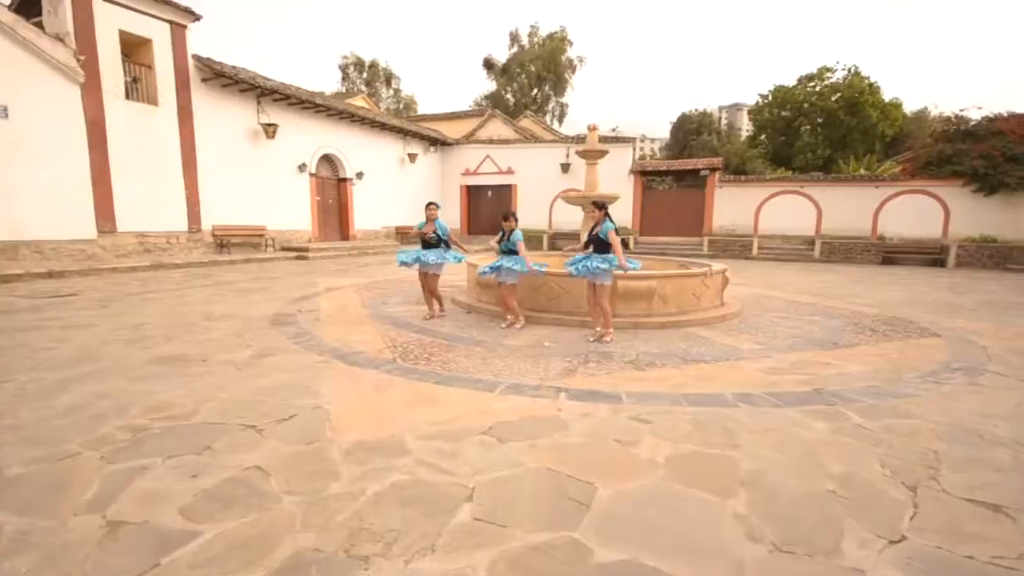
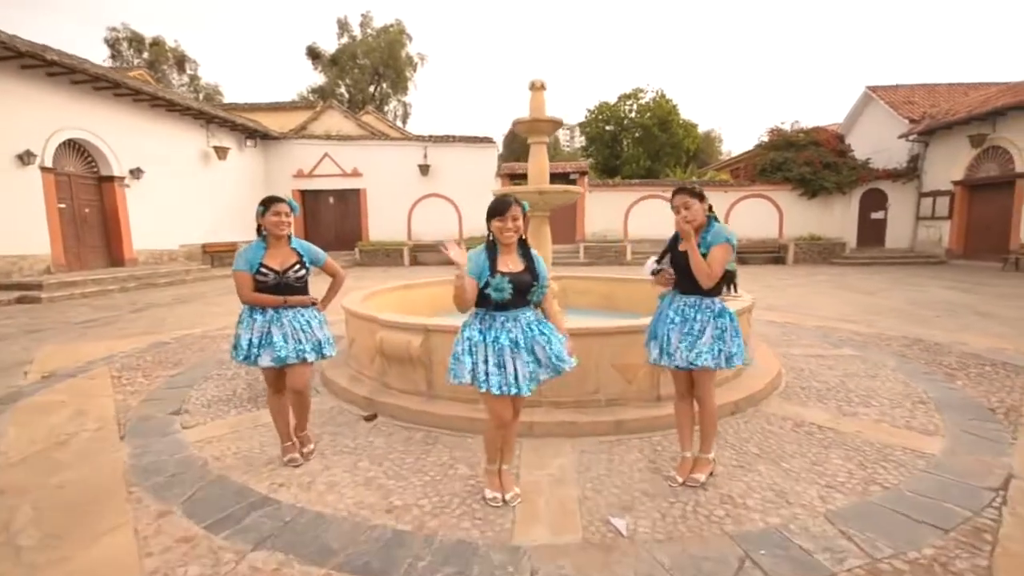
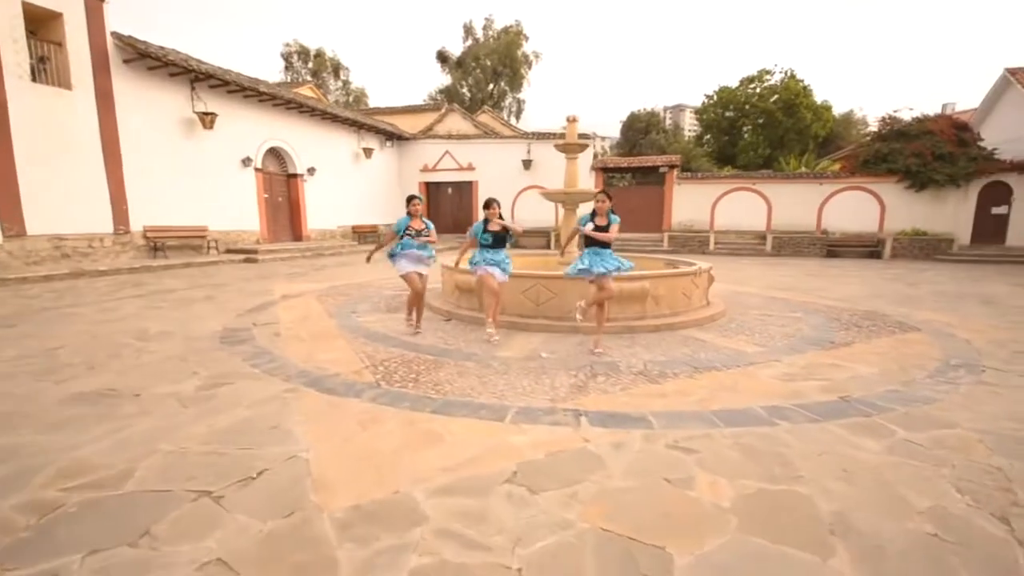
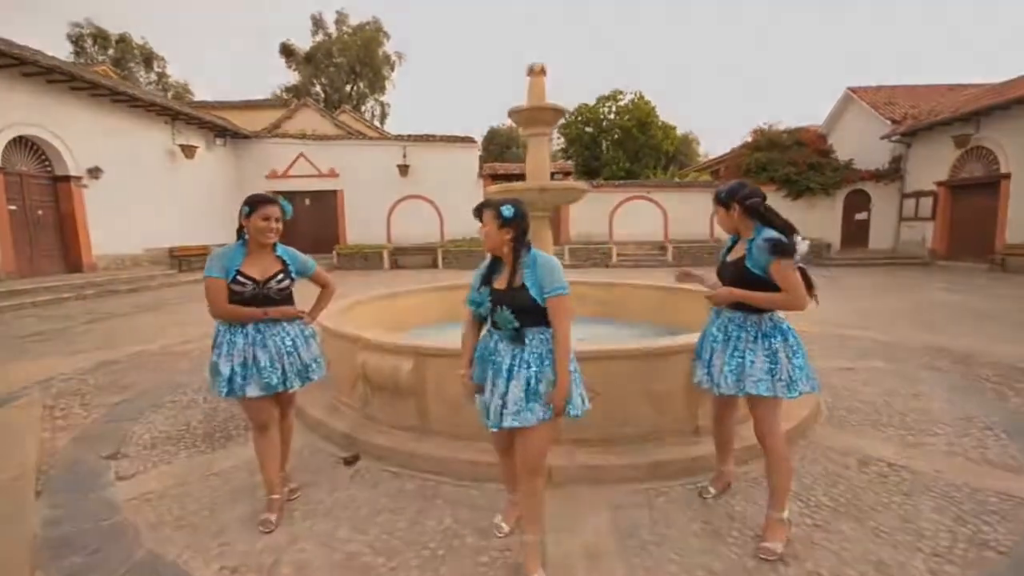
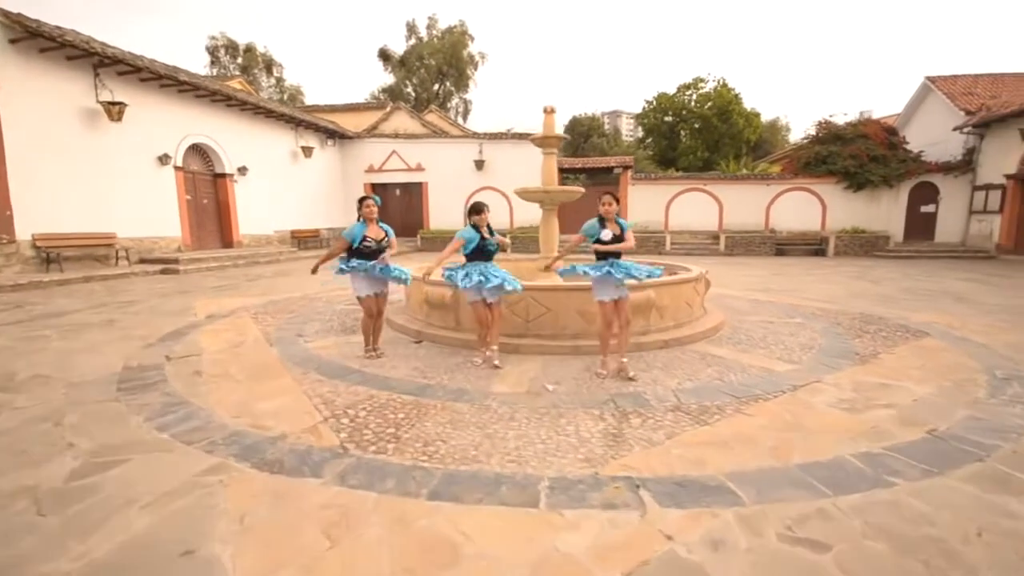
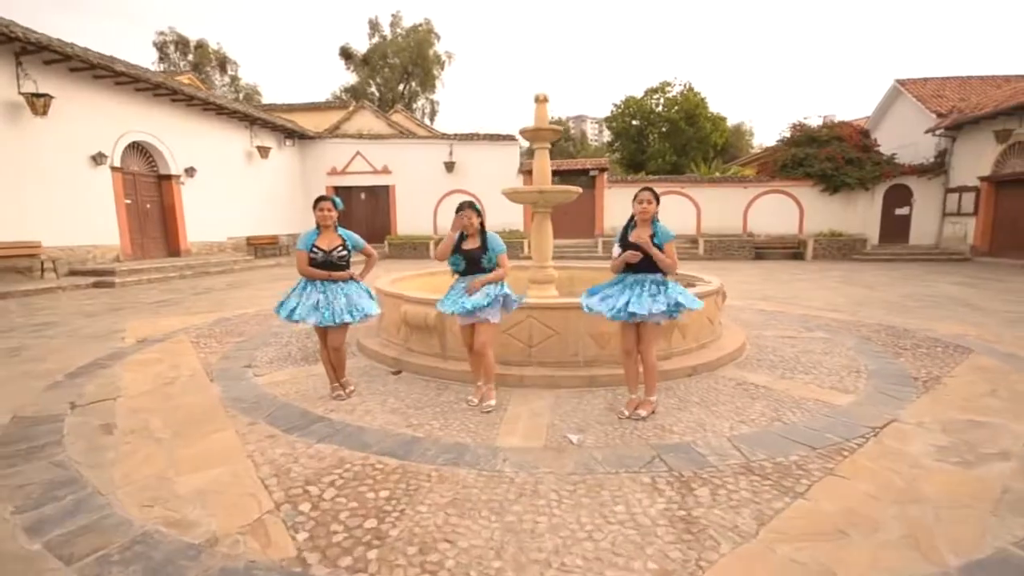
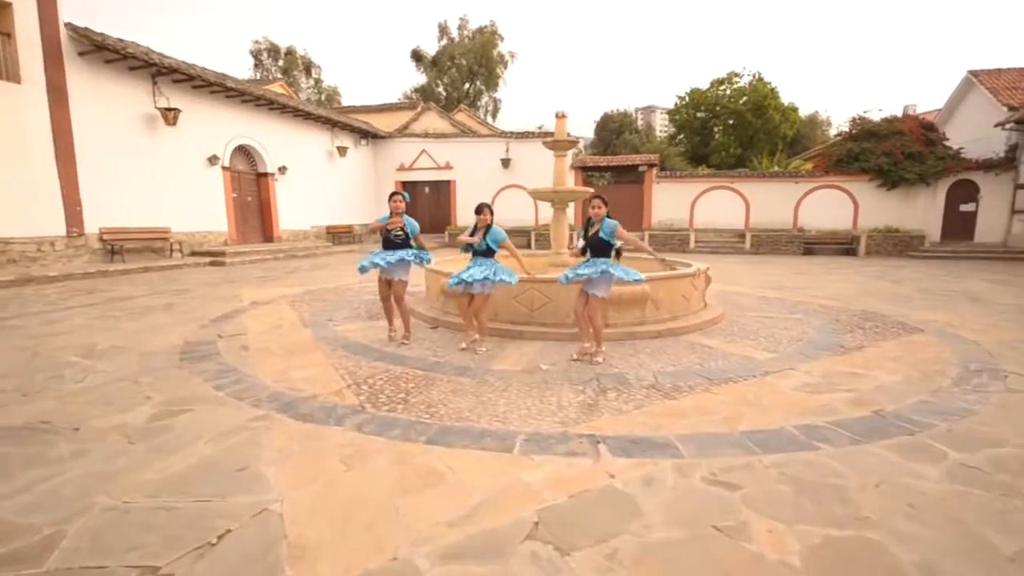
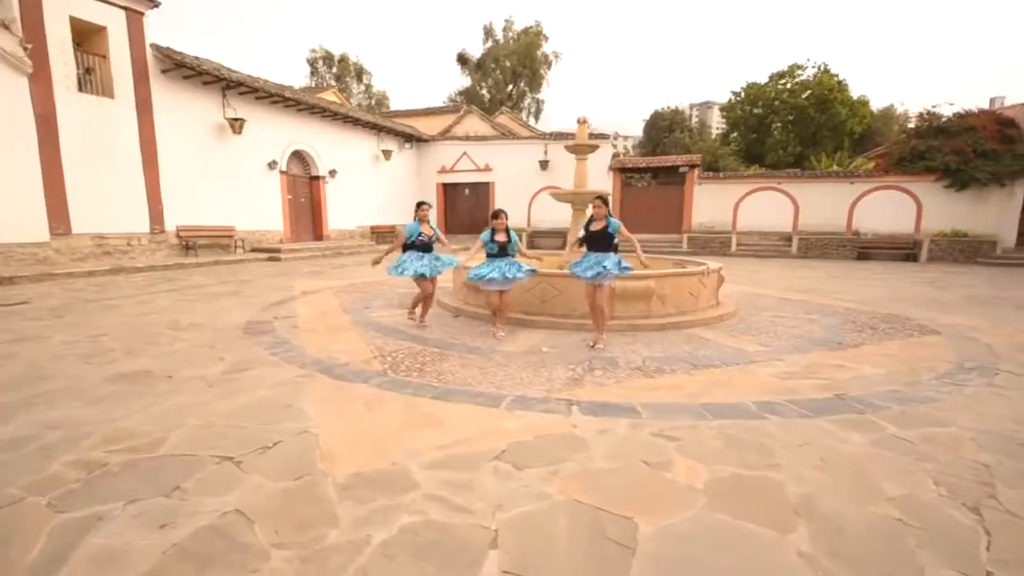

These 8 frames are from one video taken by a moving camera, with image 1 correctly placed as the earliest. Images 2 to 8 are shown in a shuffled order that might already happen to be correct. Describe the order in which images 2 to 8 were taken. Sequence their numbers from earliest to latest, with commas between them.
8, 3, 7, 5, 6, 2, 4
